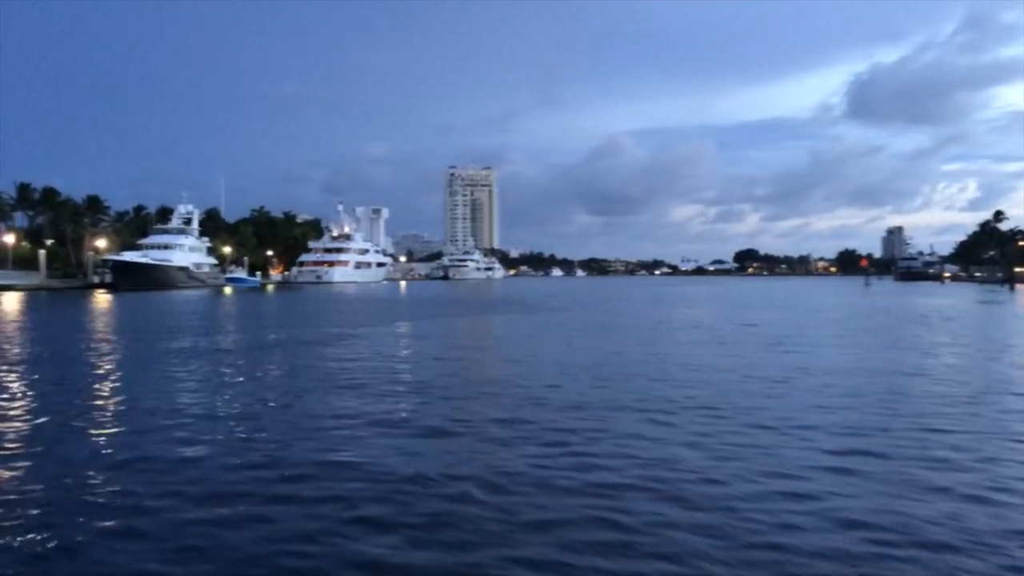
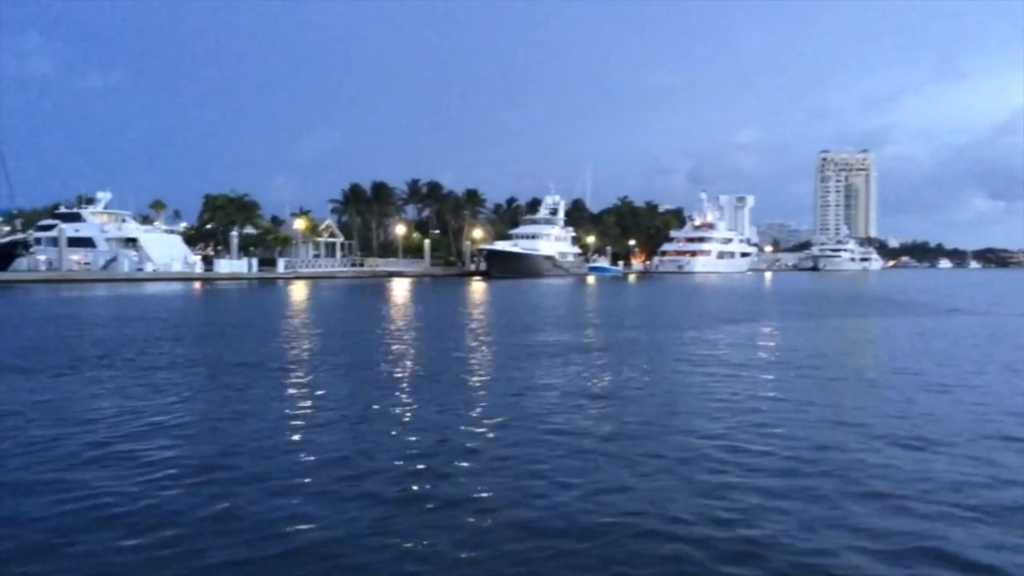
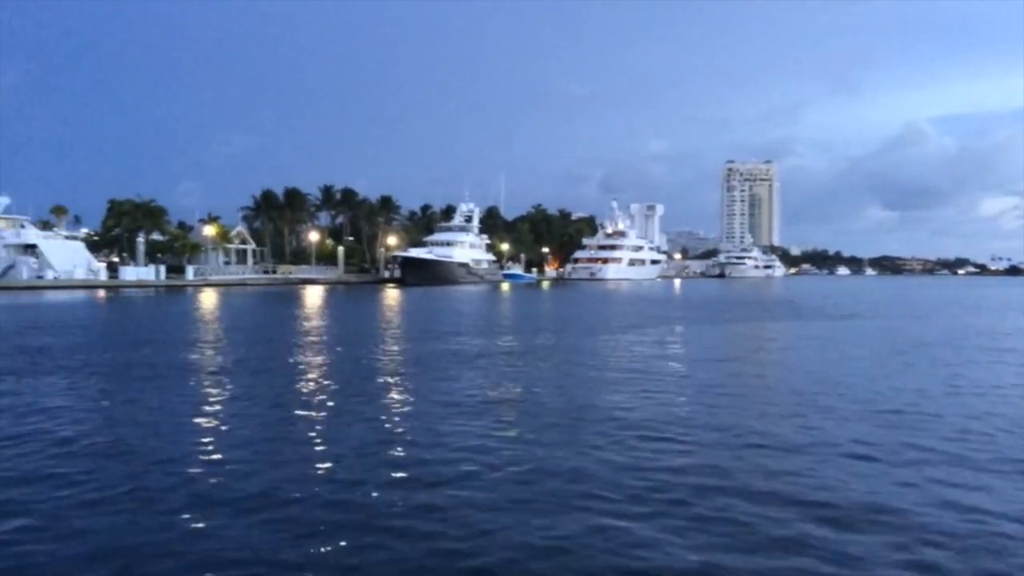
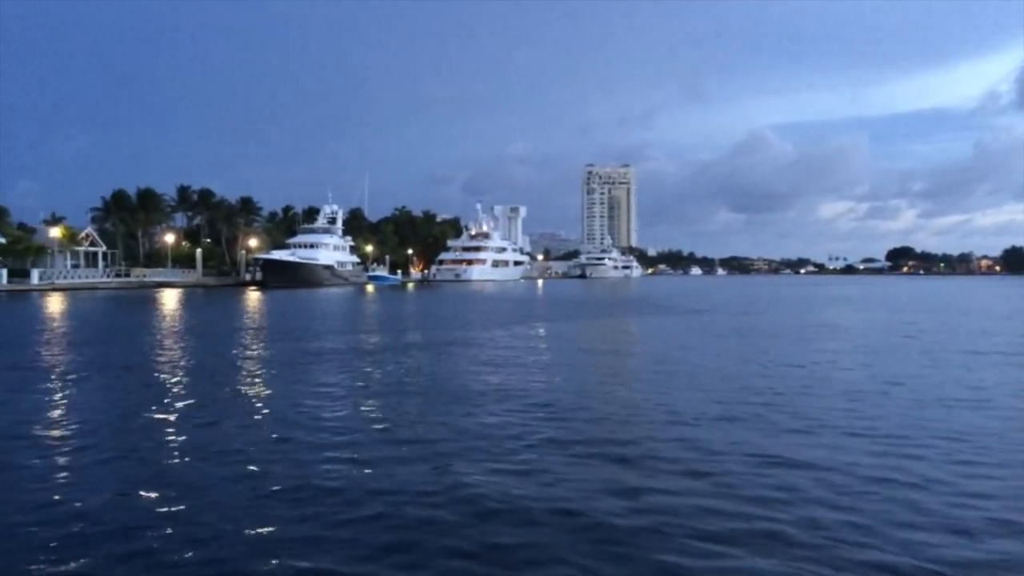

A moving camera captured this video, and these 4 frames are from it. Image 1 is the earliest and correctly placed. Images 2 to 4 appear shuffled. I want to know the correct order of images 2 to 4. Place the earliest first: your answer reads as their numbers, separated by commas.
4, 3, 2
